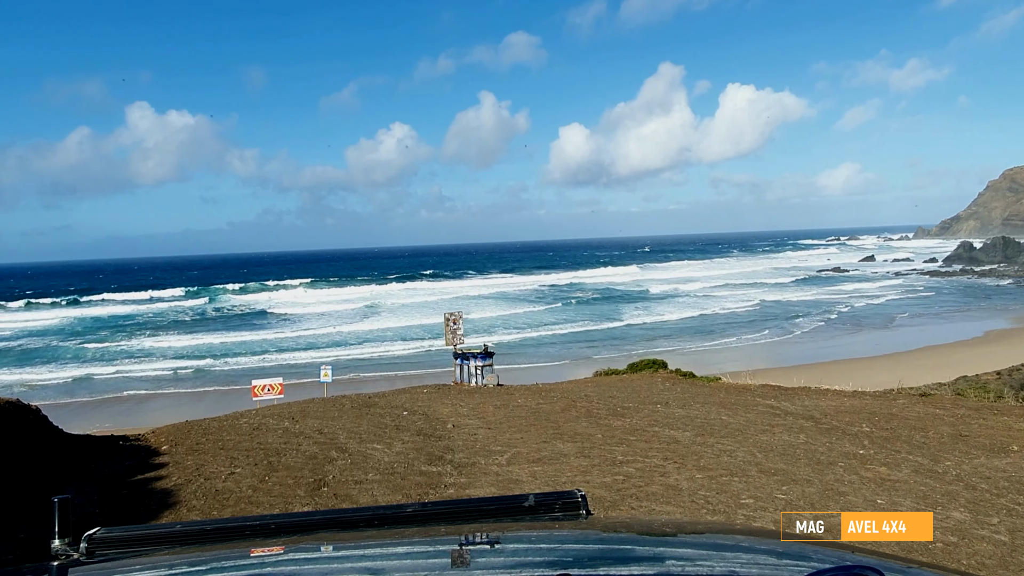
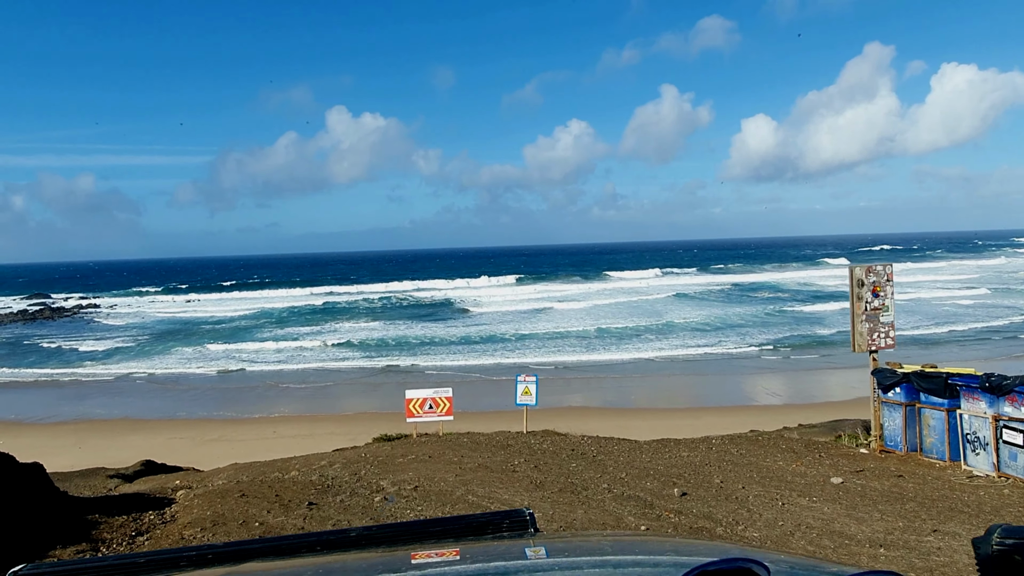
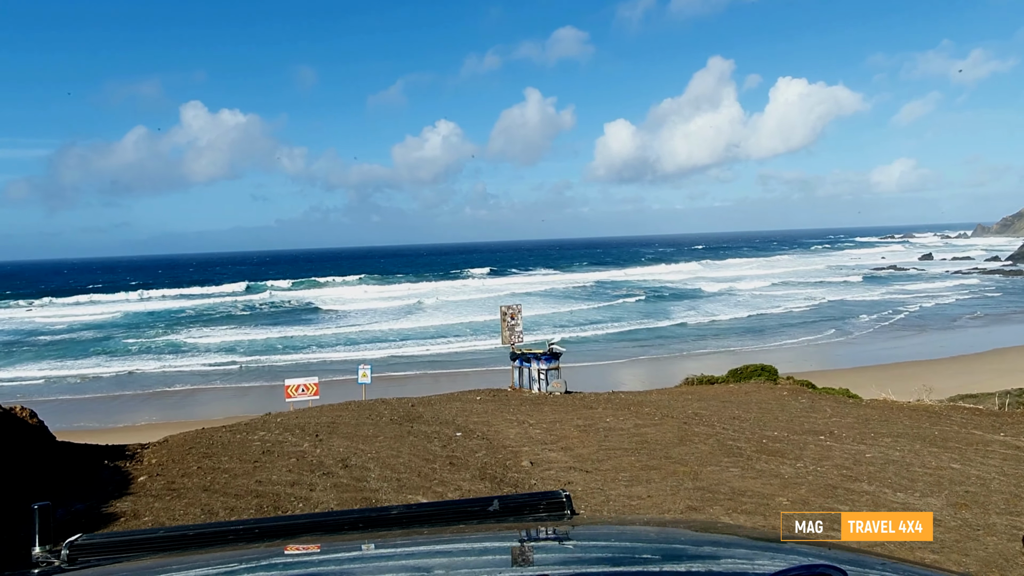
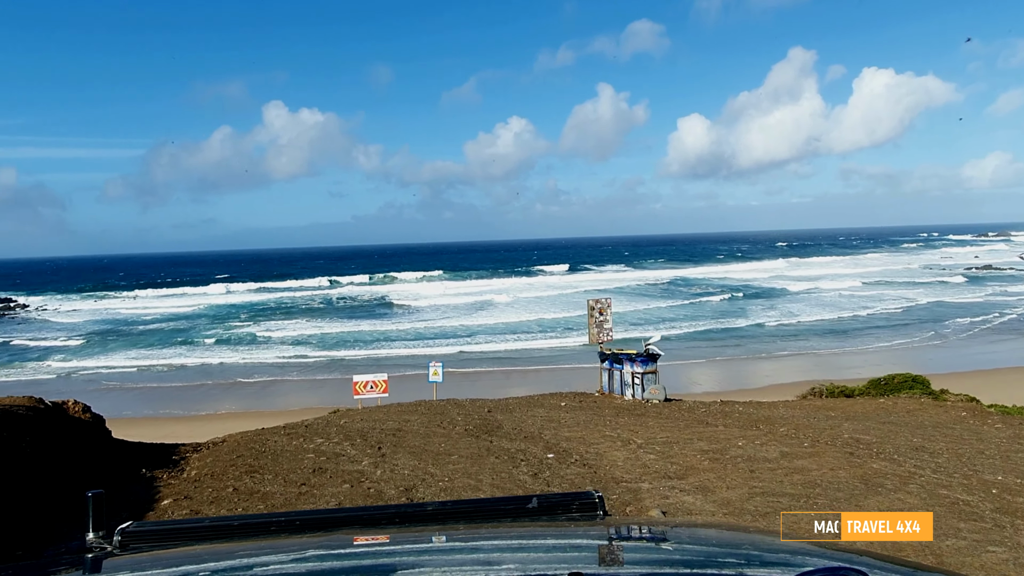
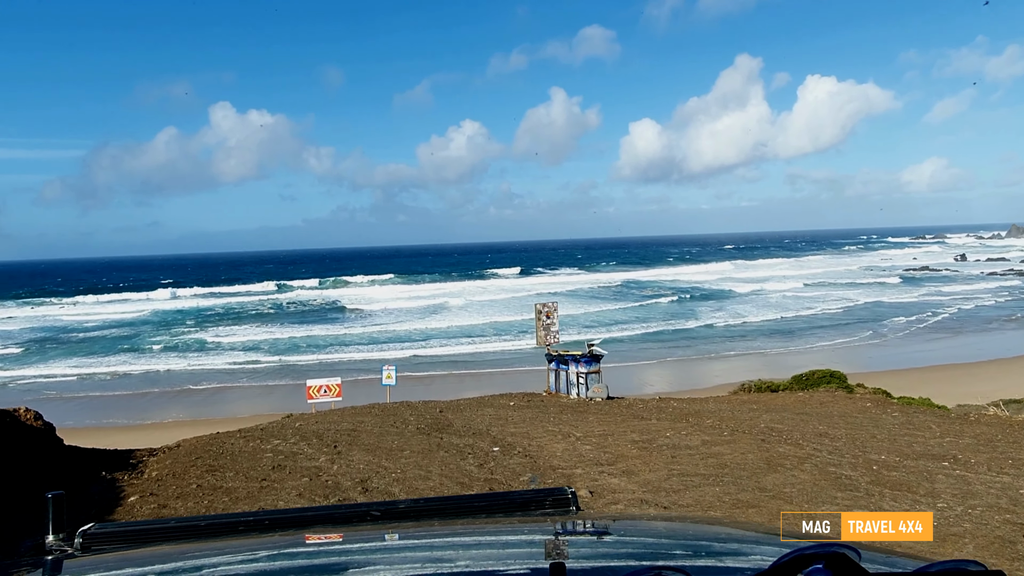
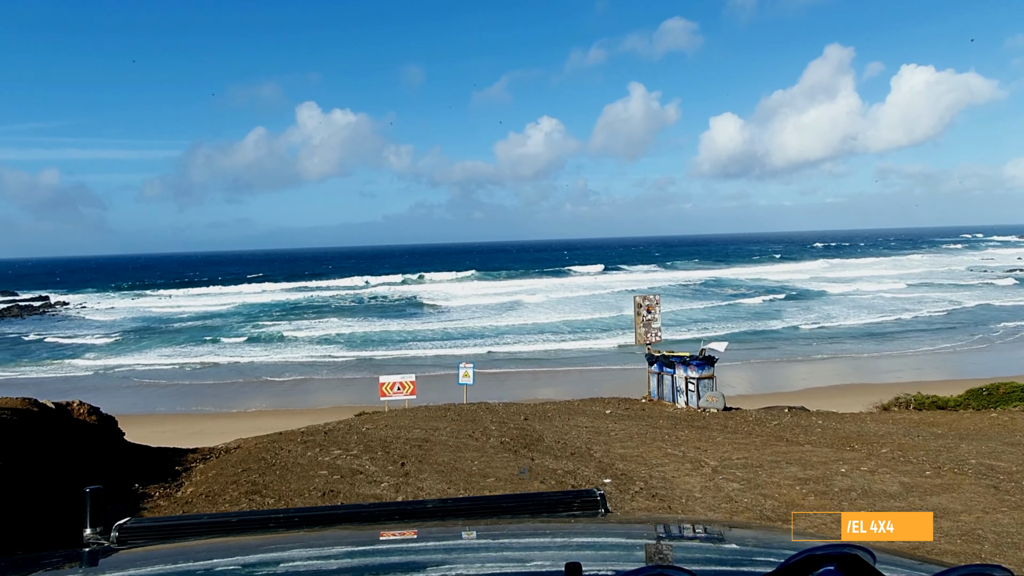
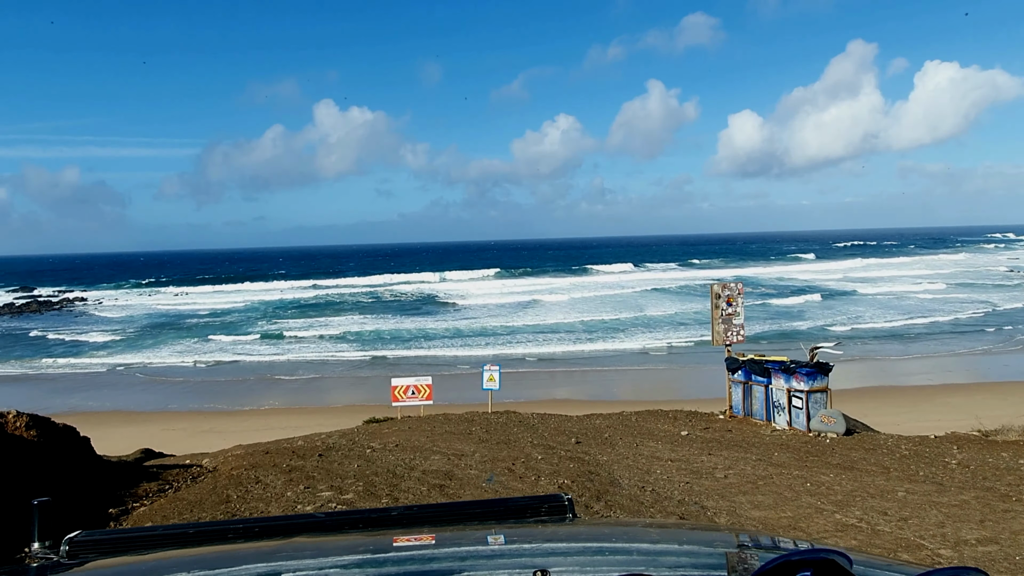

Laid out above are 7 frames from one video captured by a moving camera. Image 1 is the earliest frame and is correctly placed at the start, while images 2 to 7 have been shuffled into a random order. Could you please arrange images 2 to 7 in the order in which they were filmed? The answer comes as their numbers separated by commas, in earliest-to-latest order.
3, 5, 4, 6, 7, 2
